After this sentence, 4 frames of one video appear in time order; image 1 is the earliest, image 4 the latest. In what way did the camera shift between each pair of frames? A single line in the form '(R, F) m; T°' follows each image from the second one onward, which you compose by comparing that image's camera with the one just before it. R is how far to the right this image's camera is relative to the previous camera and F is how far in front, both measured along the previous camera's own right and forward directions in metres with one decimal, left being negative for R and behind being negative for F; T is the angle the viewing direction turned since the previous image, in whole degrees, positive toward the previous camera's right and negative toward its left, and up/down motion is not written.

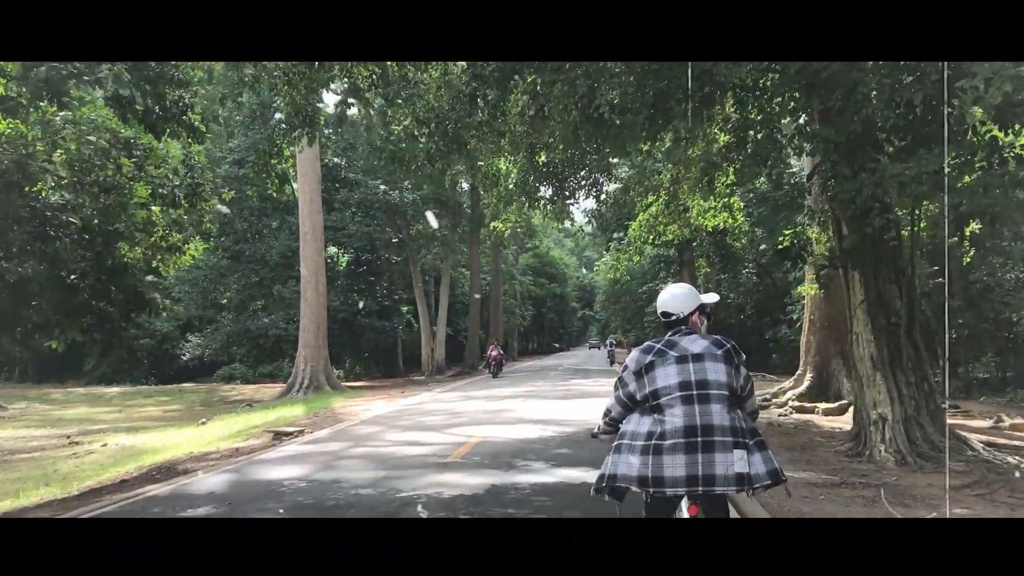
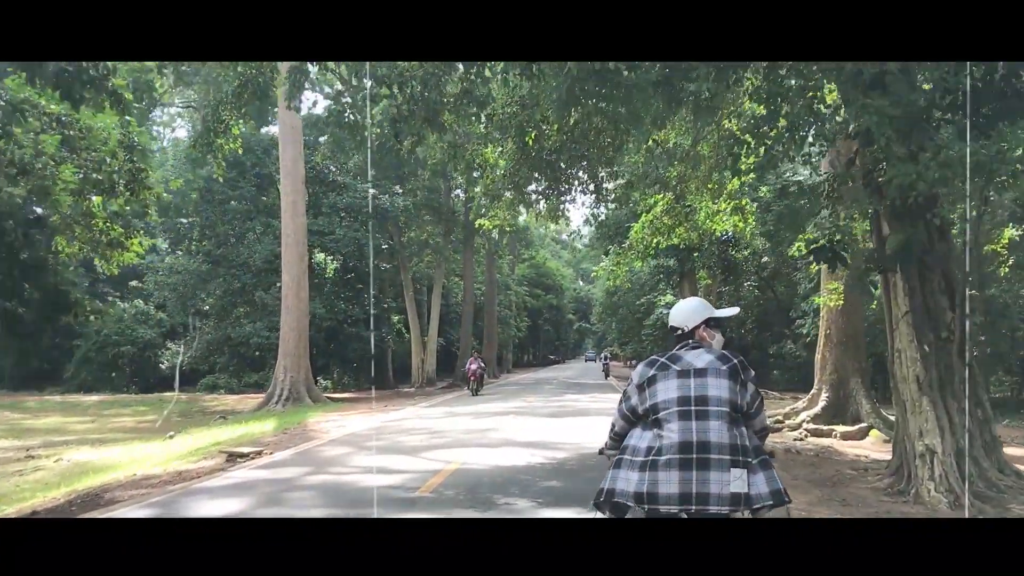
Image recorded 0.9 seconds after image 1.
(+0.1, +1.1) m; 0°
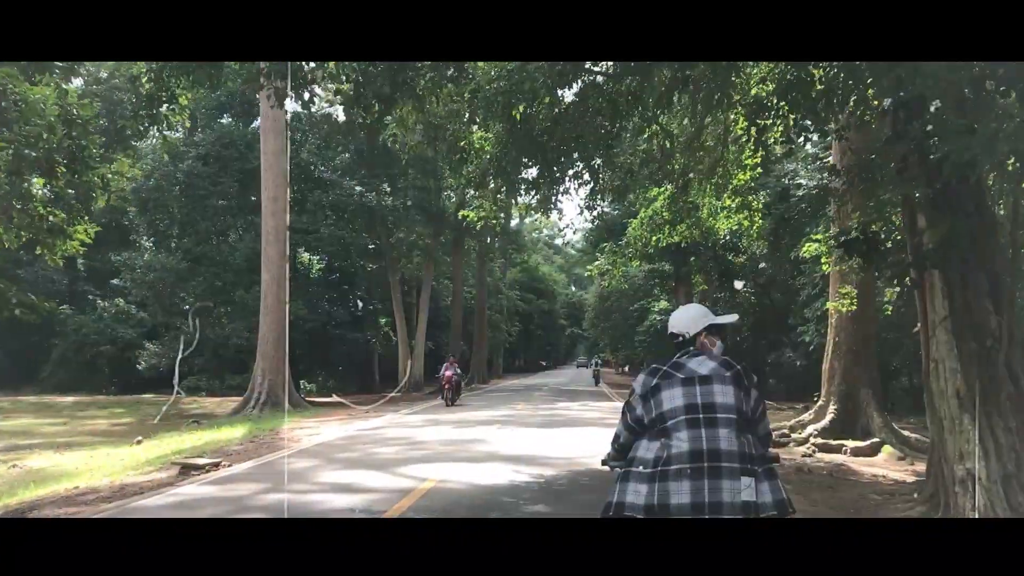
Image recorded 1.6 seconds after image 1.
(+0.1, +0.8) m; 0°
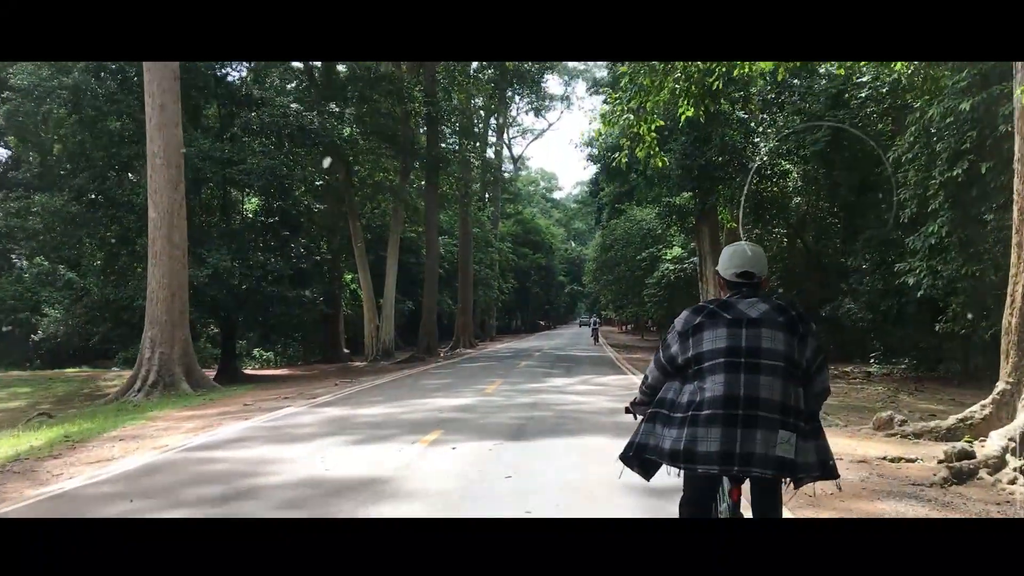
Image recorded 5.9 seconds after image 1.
(+0.4, +5.1) m; 0°
